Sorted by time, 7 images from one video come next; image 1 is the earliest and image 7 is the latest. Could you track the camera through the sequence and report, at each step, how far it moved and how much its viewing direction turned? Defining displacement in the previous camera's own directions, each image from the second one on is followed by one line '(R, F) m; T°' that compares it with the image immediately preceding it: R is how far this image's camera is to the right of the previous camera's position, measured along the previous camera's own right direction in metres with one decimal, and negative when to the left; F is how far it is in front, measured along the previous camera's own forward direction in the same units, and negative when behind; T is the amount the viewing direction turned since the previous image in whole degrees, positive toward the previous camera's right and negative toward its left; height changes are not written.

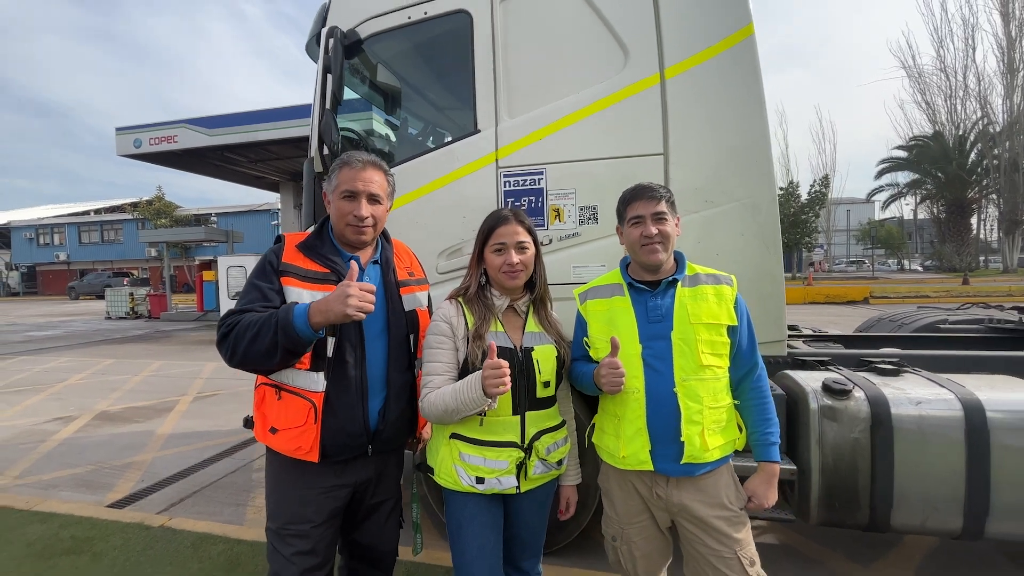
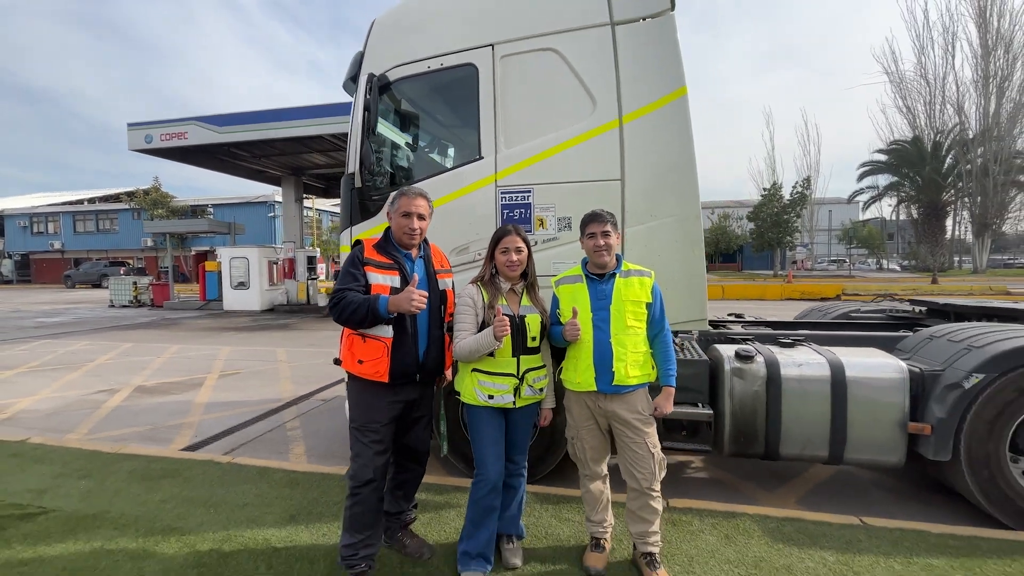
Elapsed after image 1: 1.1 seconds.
(0.0, -0.8) m; +1°
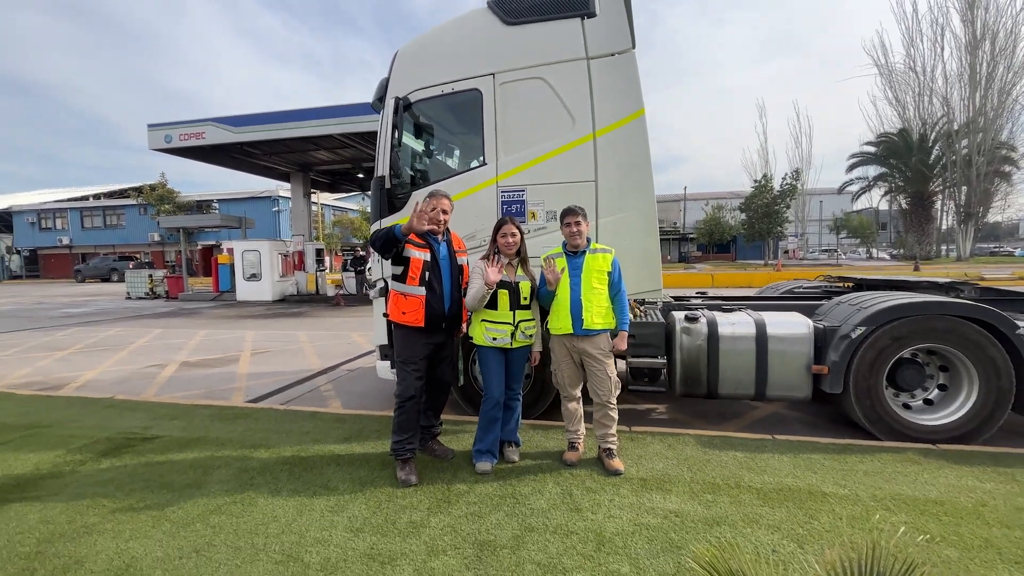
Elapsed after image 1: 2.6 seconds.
(0.0, -0.9) m; 0°
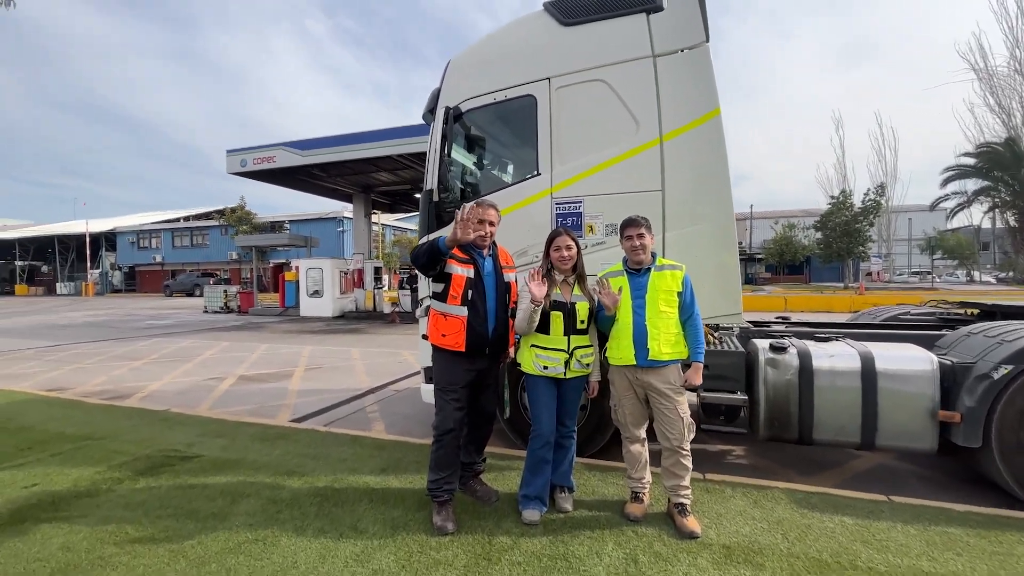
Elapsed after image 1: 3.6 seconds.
(0.0, +0.4) m; -7°
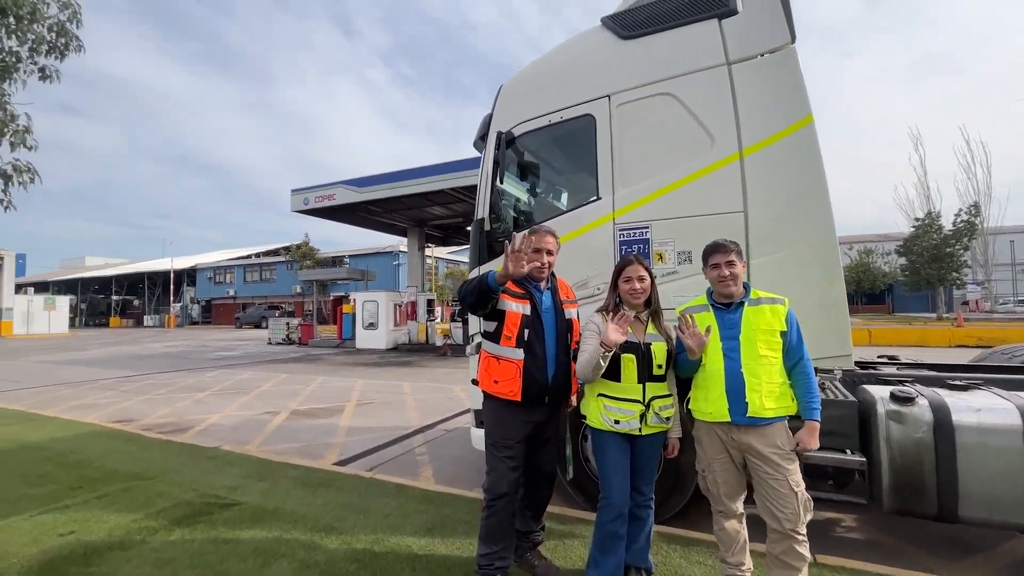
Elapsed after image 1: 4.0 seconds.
(-0.1, +0.4) m; -6°
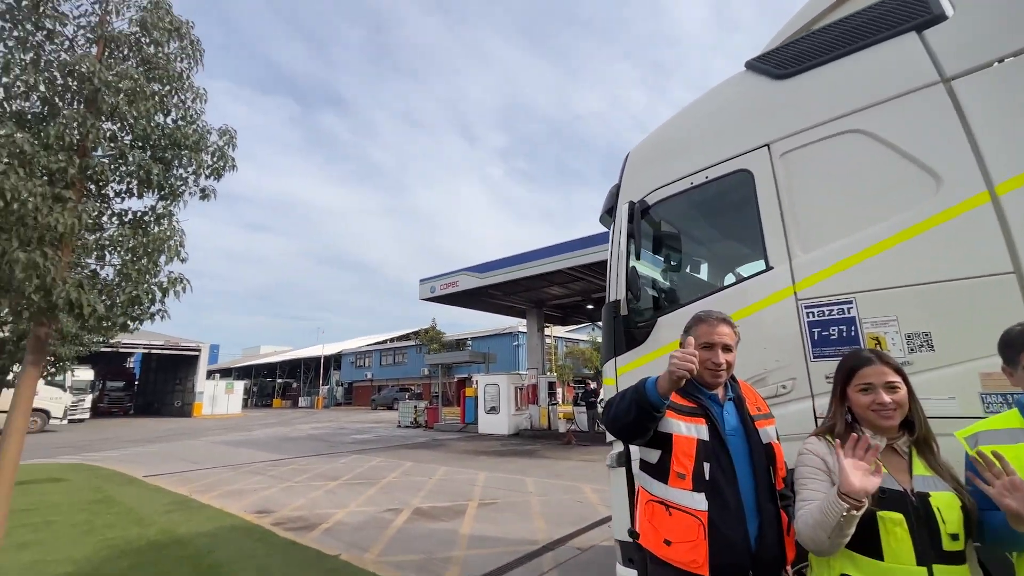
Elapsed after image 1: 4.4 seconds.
(-0.2, +0.6) m; -14°
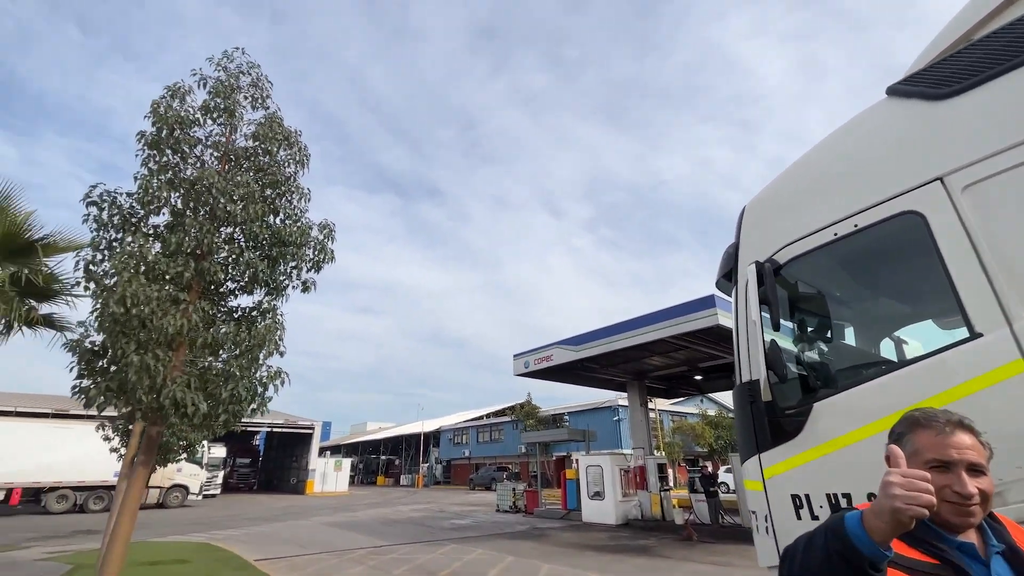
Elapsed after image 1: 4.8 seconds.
(-0.1, +0.4) m; -11°
